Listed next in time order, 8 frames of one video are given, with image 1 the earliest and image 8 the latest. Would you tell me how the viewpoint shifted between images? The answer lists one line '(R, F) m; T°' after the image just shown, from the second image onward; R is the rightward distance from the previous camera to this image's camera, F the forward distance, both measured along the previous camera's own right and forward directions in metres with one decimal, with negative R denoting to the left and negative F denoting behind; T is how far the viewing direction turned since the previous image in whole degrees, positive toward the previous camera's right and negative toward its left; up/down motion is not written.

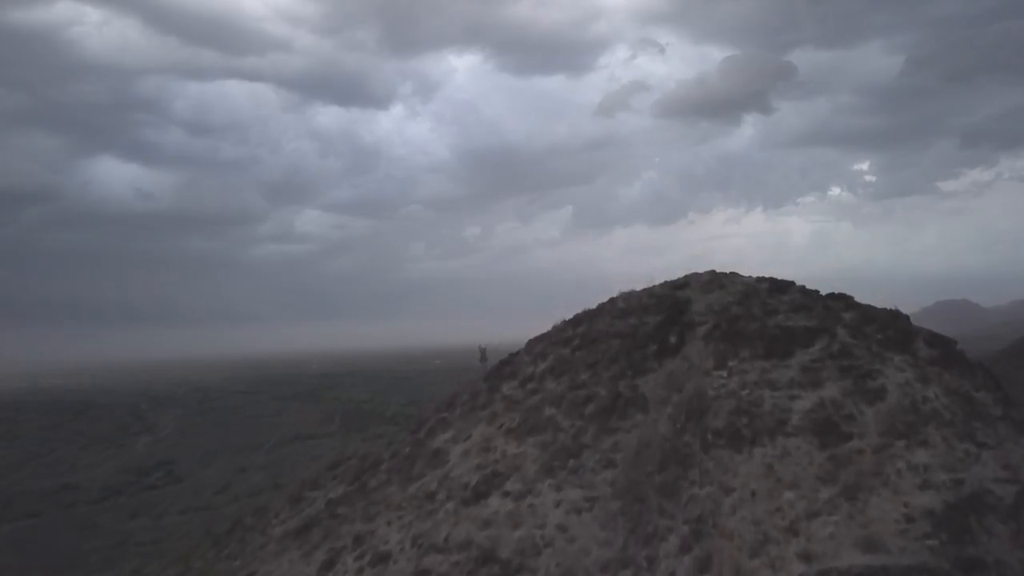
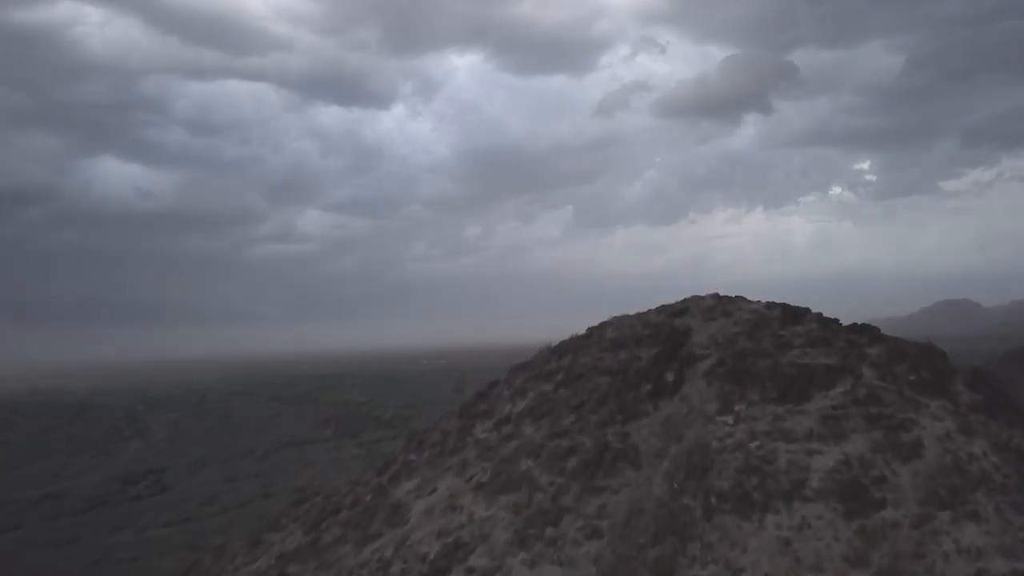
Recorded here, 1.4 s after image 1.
(+0.4, +1.4) m; 0°
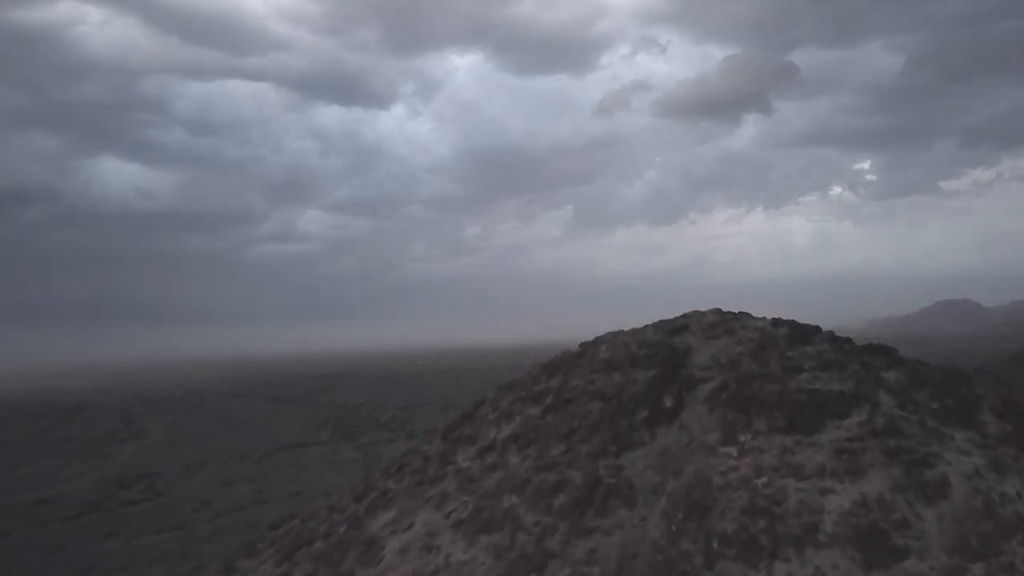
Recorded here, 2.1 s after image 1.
(+0.2, +0.8) m; 0°
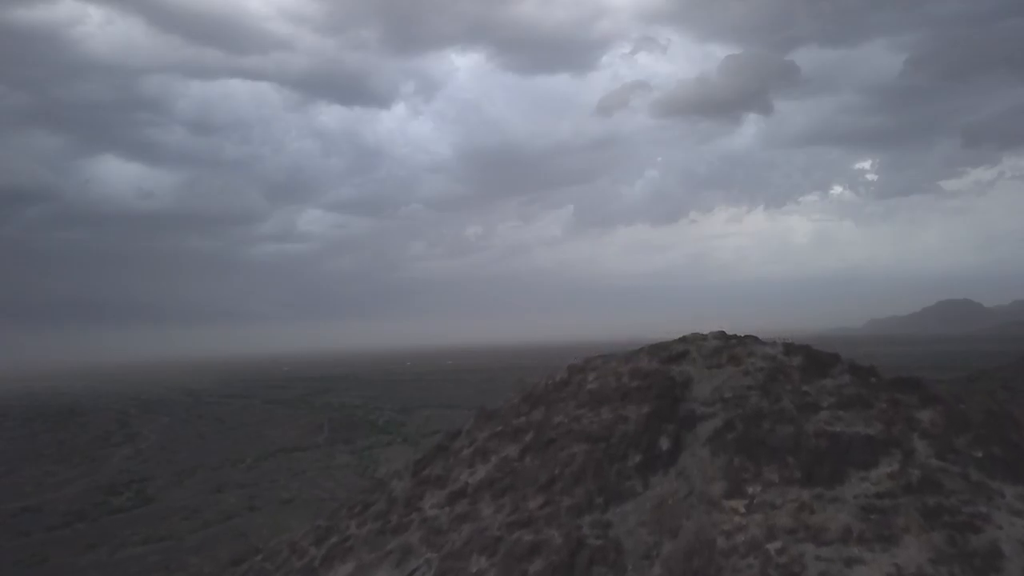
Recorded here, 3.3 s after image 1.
(+0.3, +1.2) m; 0°
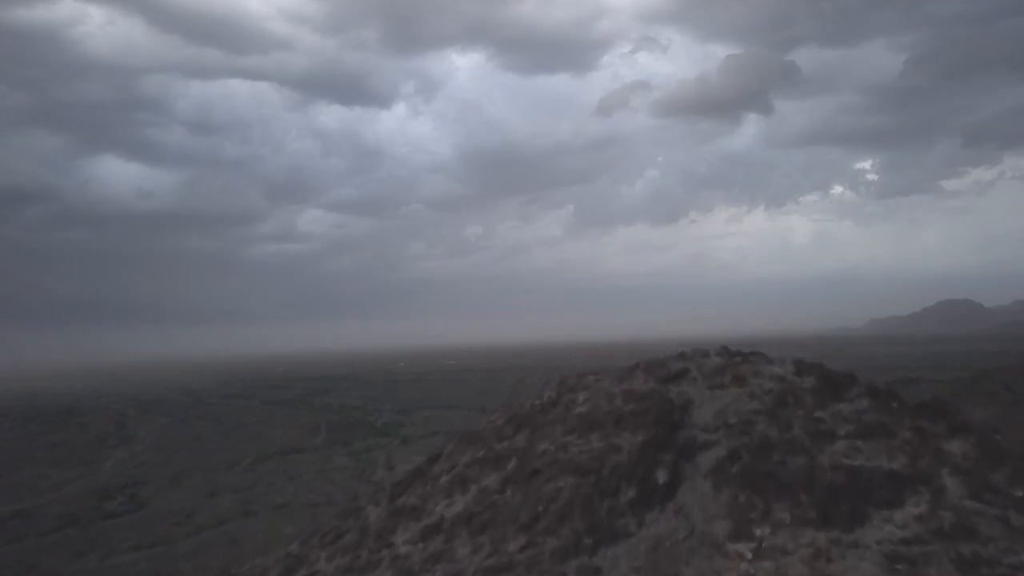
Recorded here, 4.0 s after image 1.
(+0.2, +0.8) m; 0°
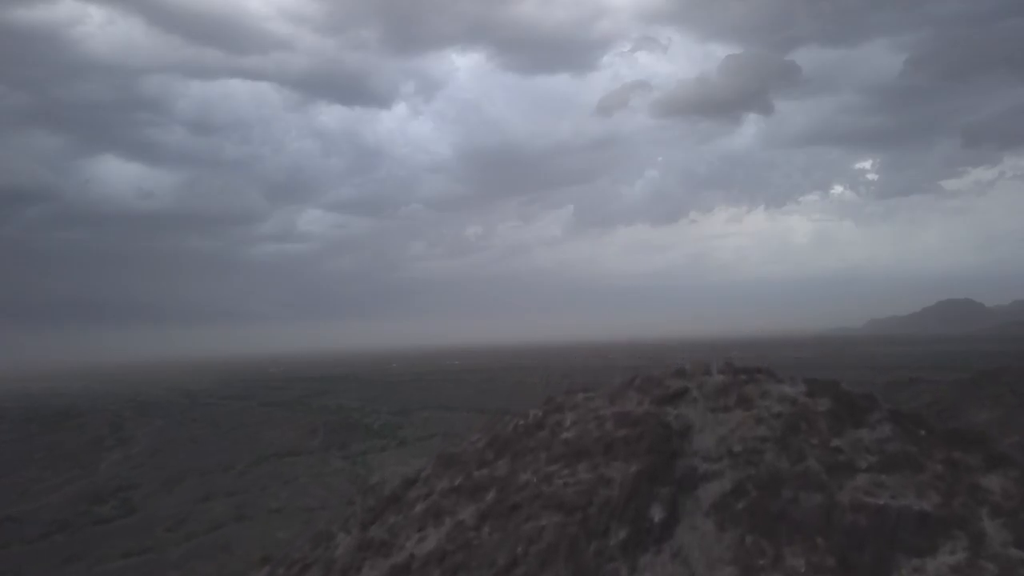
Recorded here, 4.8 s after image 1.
(+0.2, +0.8) m; 0°
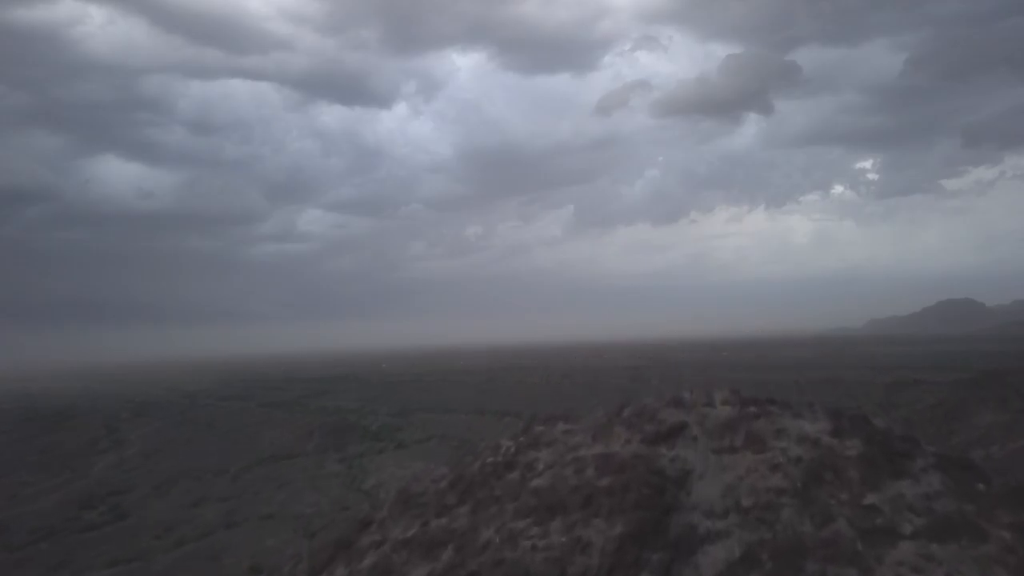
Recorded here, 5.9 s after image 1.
(+0.2, +1.0) m; 0°
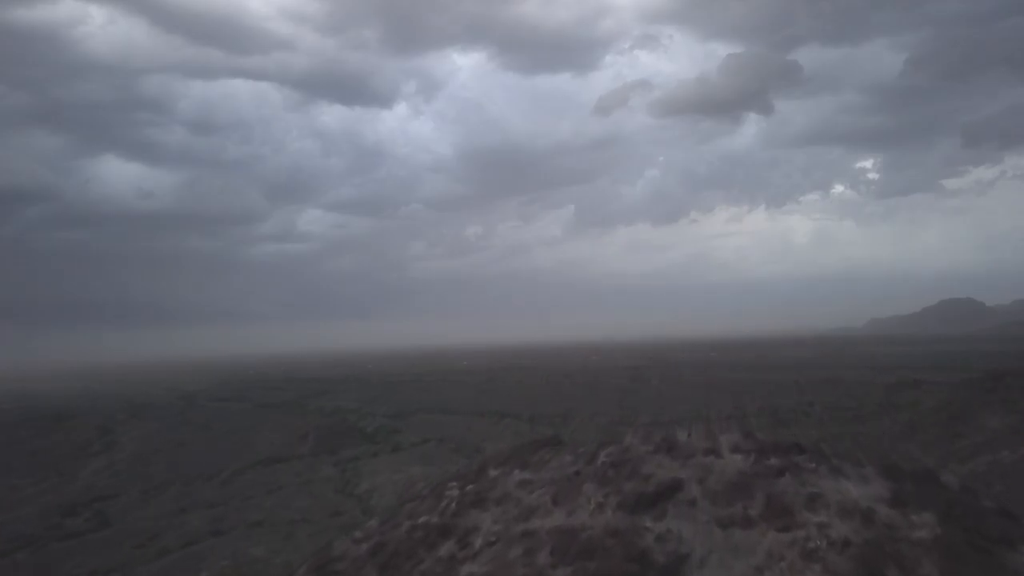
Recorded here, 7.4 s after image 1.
(+0.3, +1.3) m; 0°
